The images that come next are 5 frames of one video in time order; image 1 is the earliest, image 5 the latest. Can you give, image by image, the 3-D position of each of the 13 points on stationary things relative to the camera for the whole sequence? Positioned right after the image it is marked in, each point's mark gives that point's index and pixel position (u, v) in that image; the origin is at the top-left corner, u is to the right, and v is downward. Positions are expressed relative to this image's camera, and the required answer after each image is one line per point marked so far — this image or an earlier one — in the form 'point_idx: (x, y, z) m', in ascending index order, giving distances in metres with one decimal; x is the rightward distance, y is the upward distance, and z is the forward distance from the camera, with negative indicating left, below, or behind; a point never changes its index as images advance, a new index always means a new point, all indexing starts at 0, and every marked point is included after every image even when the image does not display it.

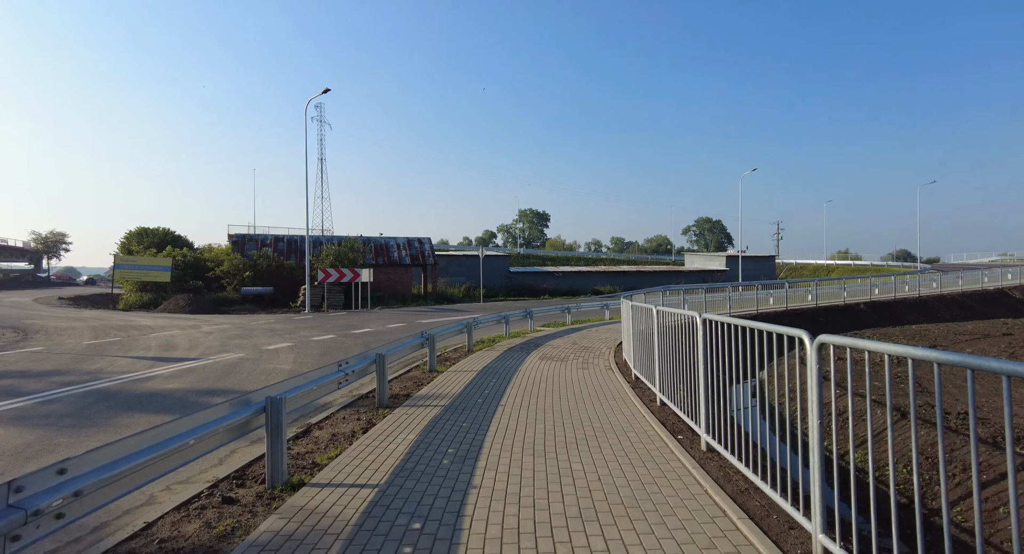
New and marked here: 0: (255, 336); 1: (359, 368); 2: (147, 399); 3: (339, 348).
0: (-7.0, -1.6, +14.0) m
1: (-1.9, -1.2, +6.5) m
2: (-4.9, -1.7, +7.1) m
3: (-4.2, -1.8, +12.9) m
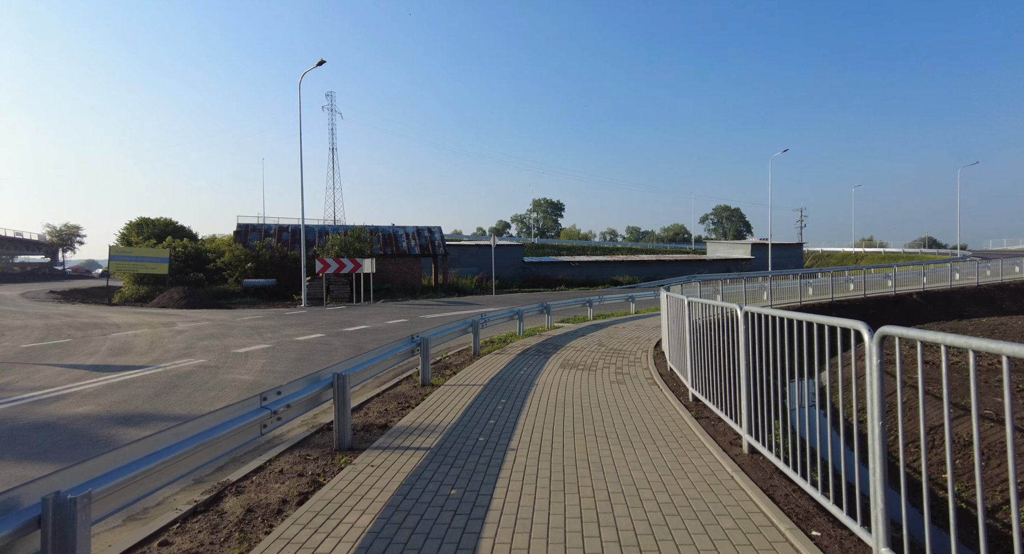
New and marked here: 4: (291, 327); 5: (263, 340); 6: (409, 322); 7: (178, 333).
0: (-6.7, -1.4, +12.2) m
1: (-1.8, -1.0, +4.6) m
2: (-4.8, -1.6, +5.2) m
3: (-3.9, -1.6, +11.1) m
4: (-6.0, -1.4, +14.2) m
5: (-5.8, -1.5, +12.0) m
6: (-3.1, -1.4, +15.9) m
7: (-8.1, -1.3, +12.6) m
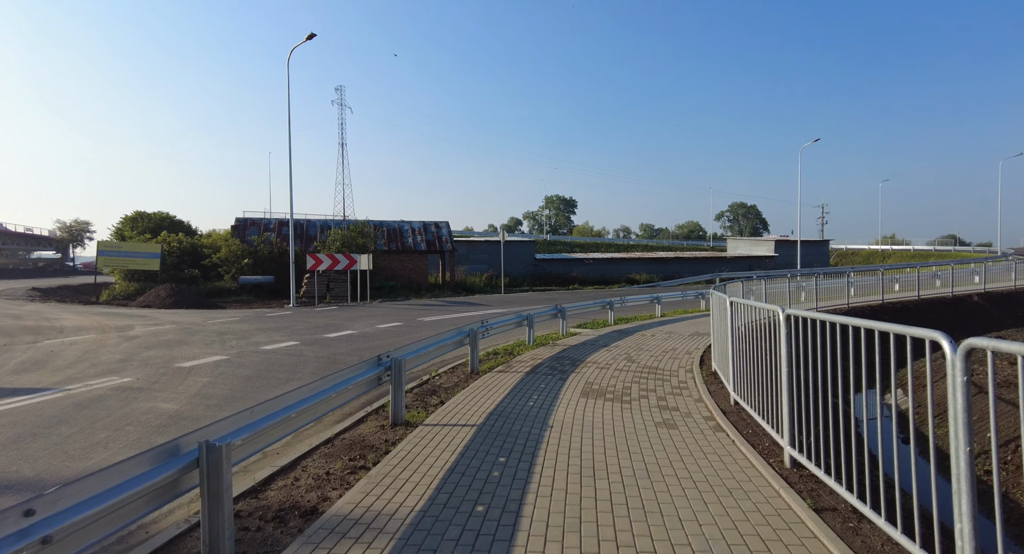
0: (-6.5, -1.3, +10.3) m
1: (-1.8, -1.0, +2.5) m
2: (-4.8, -1.5, +3.2) m
3: (-3.8, -1.5, +9.1) m
4: (-5.8, -1.3, +12.3) m
5: (-5.6, -1.4, +10.0) m
6: (-2.9, -1.3, +13.9) m
7: (-8.0, -1.3, +10.8) m
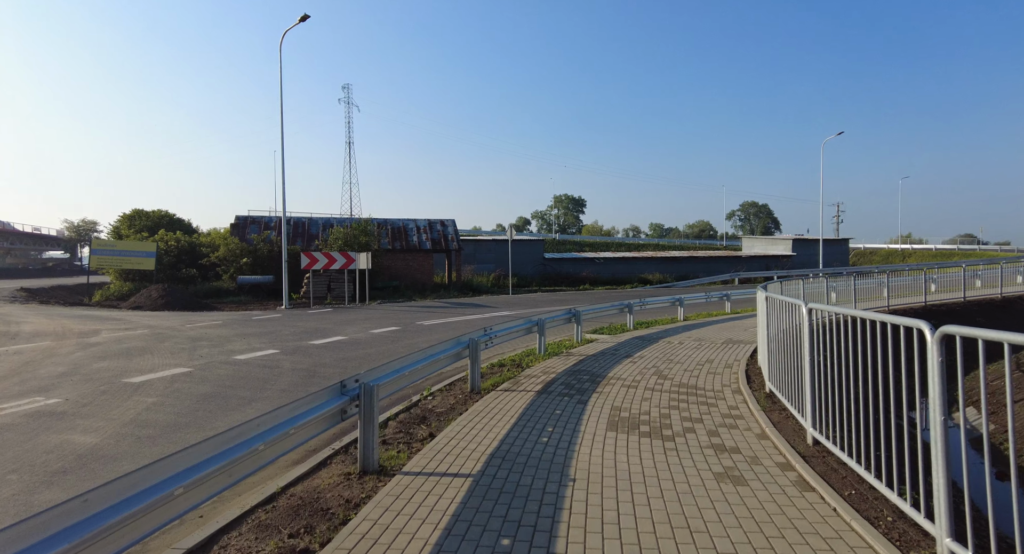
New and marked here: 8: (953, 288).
0: (-6.4, -1.3, +9.0) m
1: (-1.8, -1.0, +1.2) m
2: (-4.8, -1.5, +2.0) m
3: (-3.7, -1.5, +7.8) m
4: (-5.6, -1.3, +11.0) m
5: (-5.5, -1.4, +8.8) m
6: (-2.7, -1.3, +12.6) m
7: (-7.8, -1.3, +9.5) m
8: (+16.0, -0.4, +19.0) m
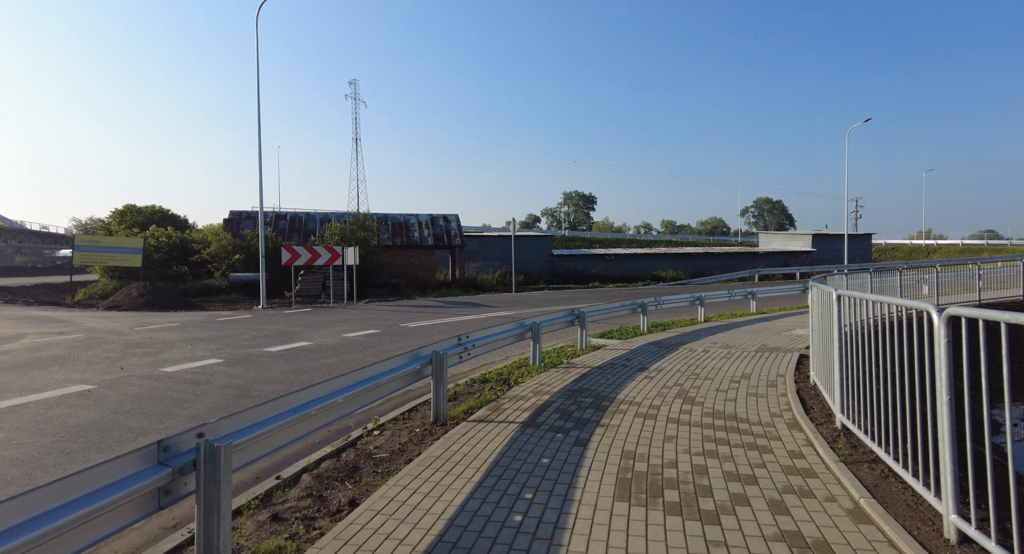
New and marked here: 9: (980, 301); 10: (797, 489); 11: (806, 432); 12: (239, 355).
0: (-6.6, -1.3, +7.5) m
1: (-2.1, -1.0, -0.5) m
2: (-5.1, -1.5, +0.3) m
3: (-3.9, -1.5, +6.1) m
4: (-5.8, -1.2, +9.4) m
5: (-5.7, -1.3, +7.2) m
6: (-2.8, -1.2, +10.9) m
7: (-8.0, -1.2, +8.0) m
8: (+16.0, -0.2, +16.9) m
9: (+14.6, -0.8, +16.3) m
10: (+1.9, -1.4, +3.5) m
11: (+2.5, -1.3, +4.5) m
12: (-4.5, -1.3, +8.7) m
